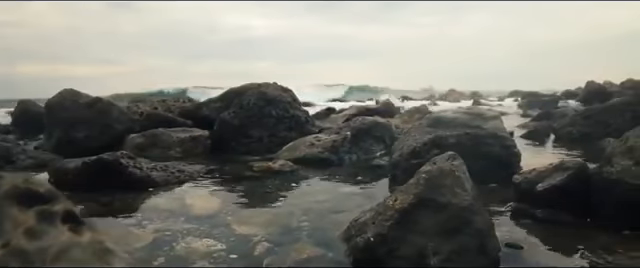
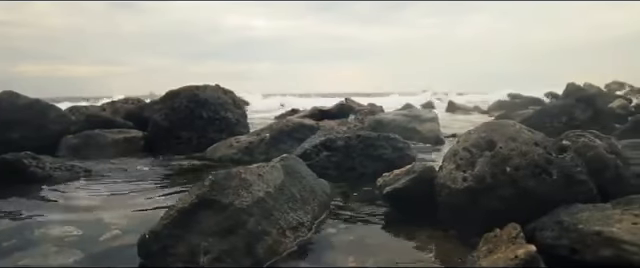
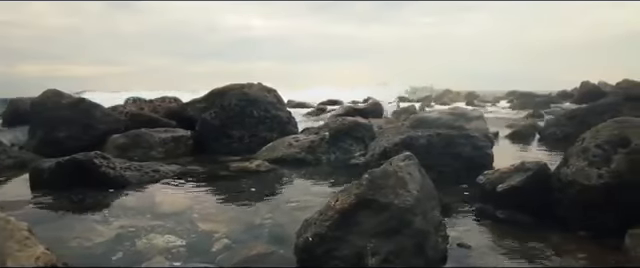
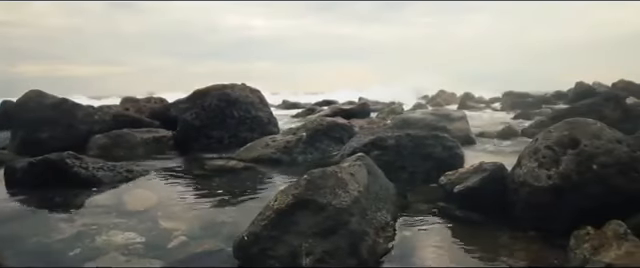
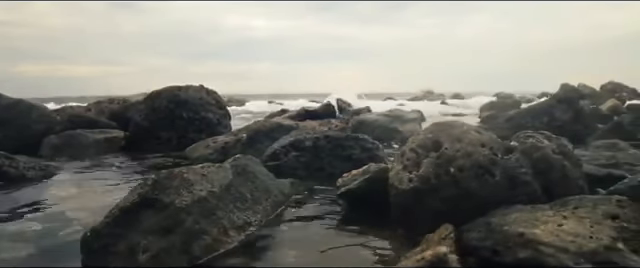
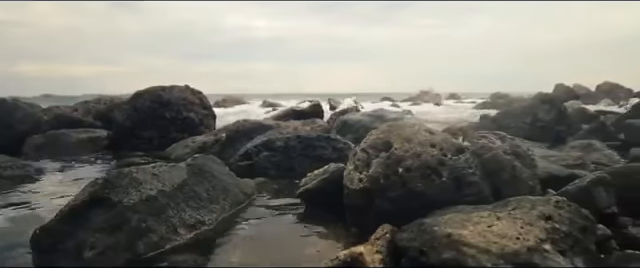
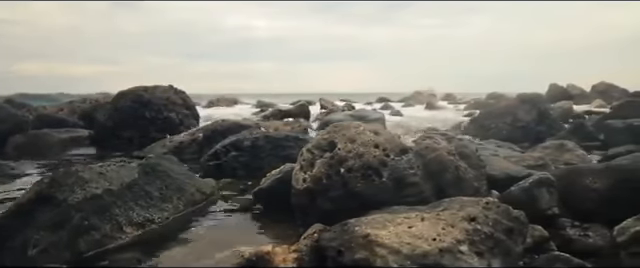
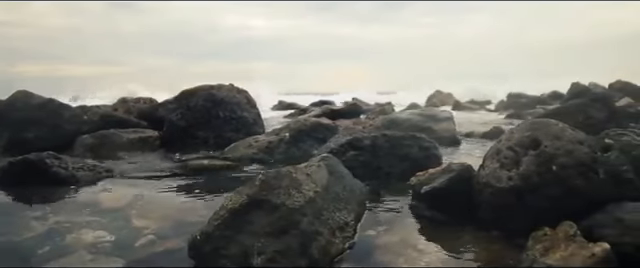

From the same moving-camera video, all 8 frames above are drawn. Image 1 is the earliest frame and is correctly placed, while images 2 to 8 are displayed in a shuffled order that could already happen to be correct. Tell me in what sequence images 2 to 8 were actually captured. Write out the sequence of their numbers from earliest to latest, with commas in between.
3, 4, 8, 2, 5, 6, 7
